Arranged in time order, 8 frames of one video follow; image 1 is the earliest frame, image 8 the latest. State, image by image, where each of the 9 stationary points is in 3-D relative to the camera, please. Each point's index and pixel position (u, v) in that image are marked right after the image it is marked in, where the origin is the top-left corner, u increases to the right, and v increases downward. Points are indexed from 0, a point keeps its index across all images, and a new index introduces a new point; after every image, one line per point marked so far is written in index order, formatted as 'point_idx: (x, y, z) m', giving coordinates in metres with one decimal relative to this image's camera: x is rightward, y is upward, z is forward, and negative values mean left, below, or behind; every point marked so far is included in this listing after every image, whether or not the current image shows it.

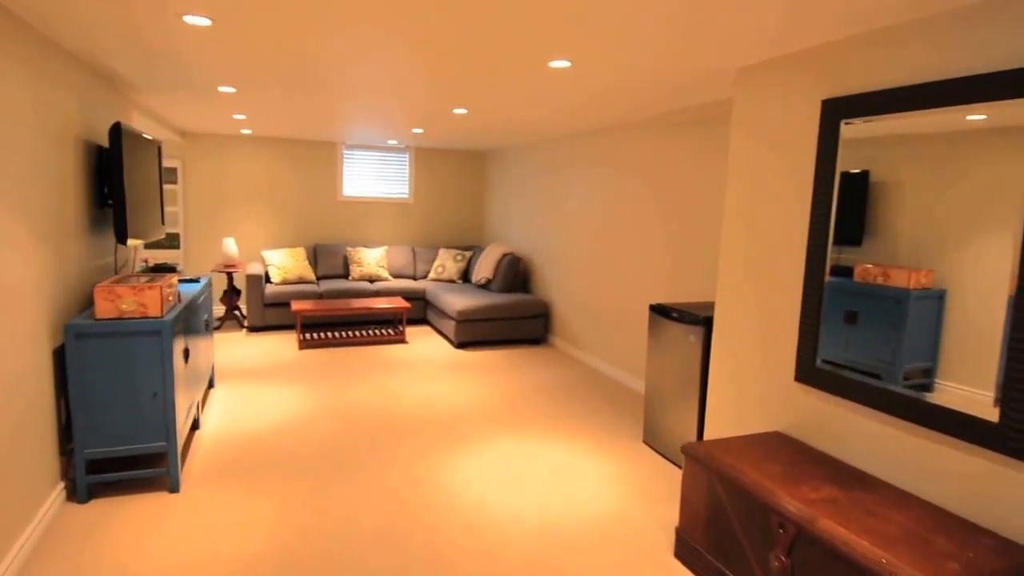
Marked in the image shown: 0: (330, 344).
0: (-1.6, -0.5, +5.3) m
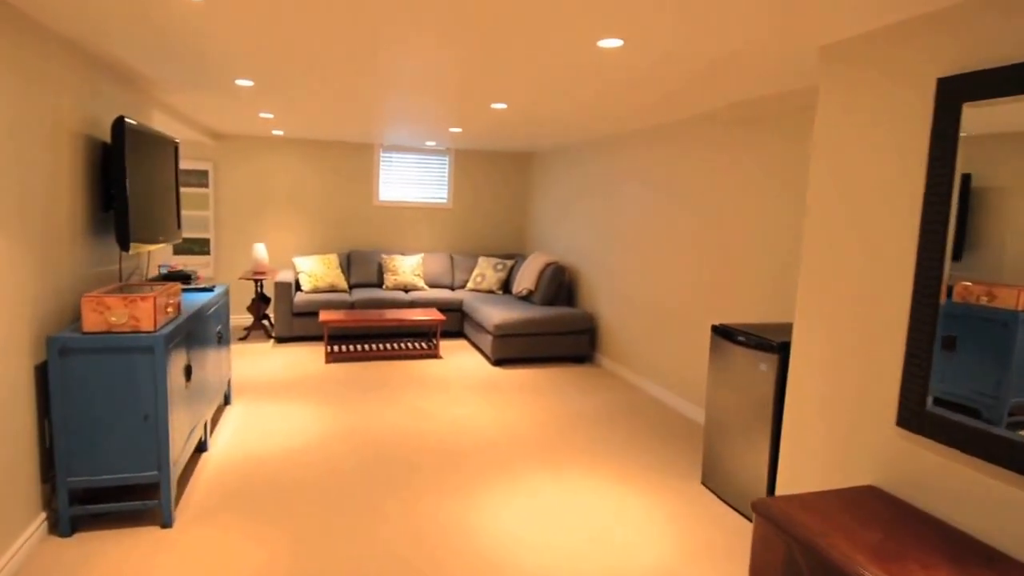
0: (-1.3, -0.6, +5.0) m
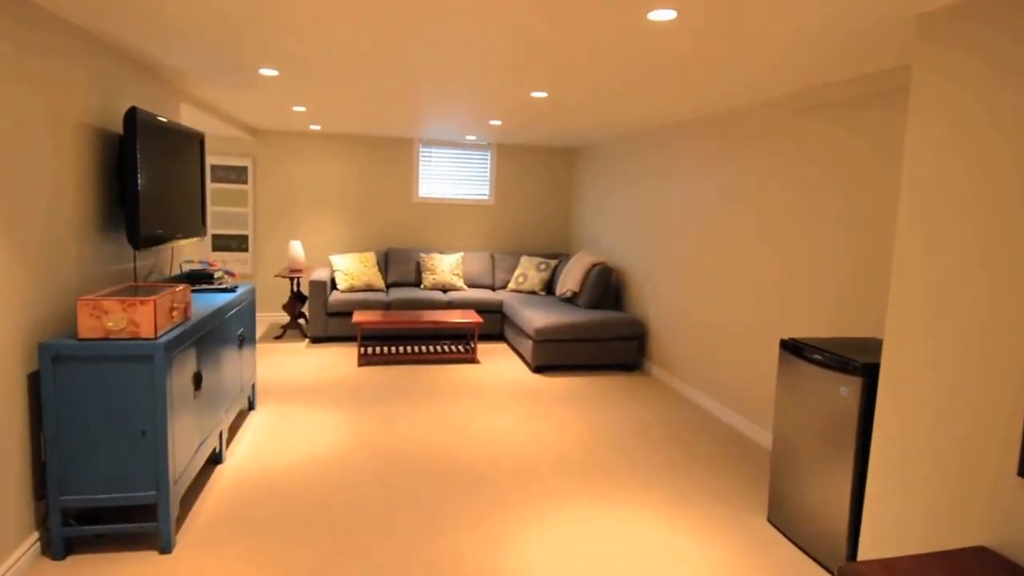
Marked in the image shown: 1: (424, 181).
0: (-1.0, -0.6, +4.8) m
1: (-0.9, +1.1, +6.2) m
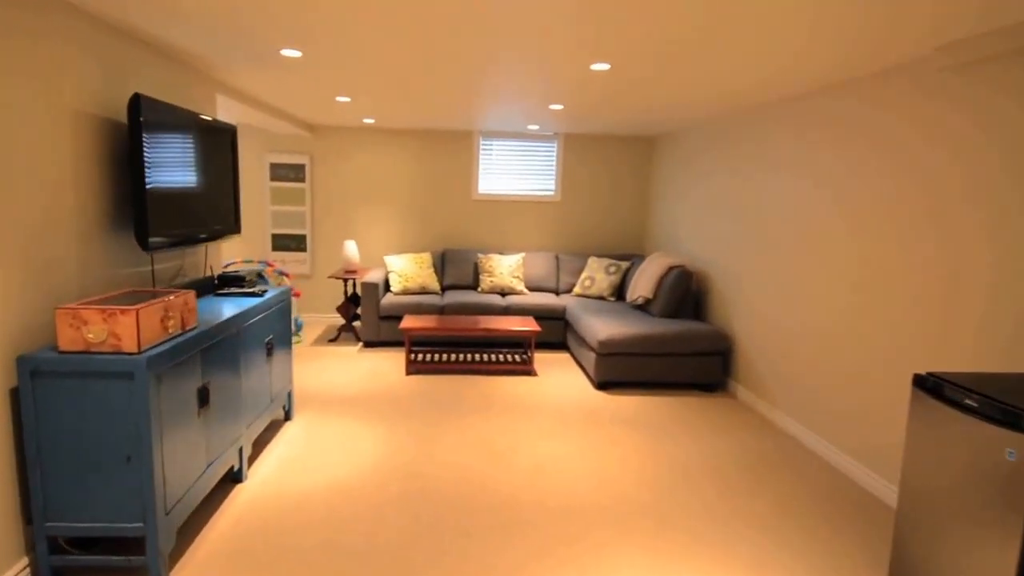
0: (-0.5, -0.6, +4.4) m
1: (-0.3, +1.1, +5.9) m
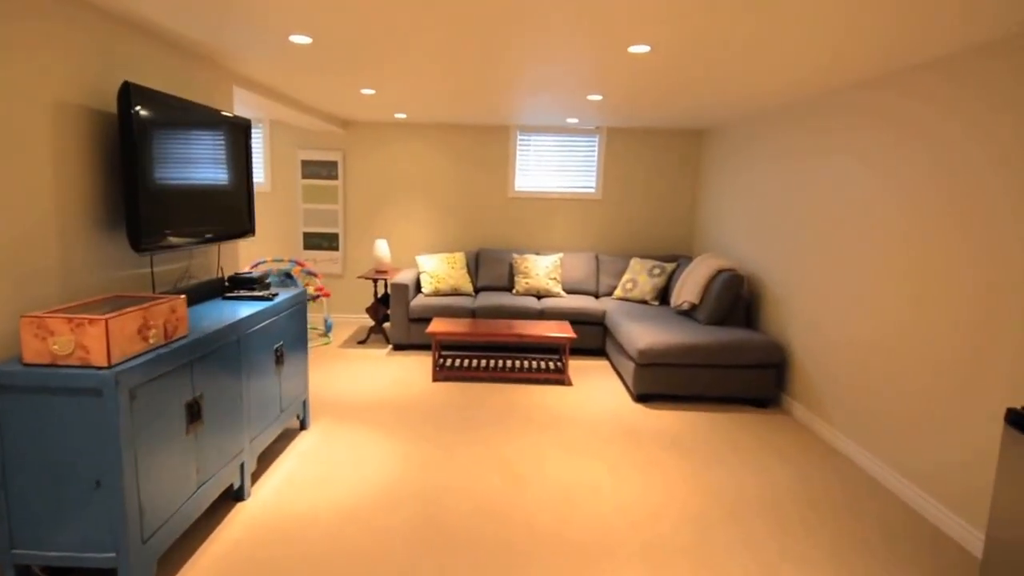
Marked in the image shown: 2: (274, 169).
0: (-0.3, -0.6, +4.2) m
1: (+0.1, +1.1, +5.6) m
2: (-2.2, +1.1, +5.5) m
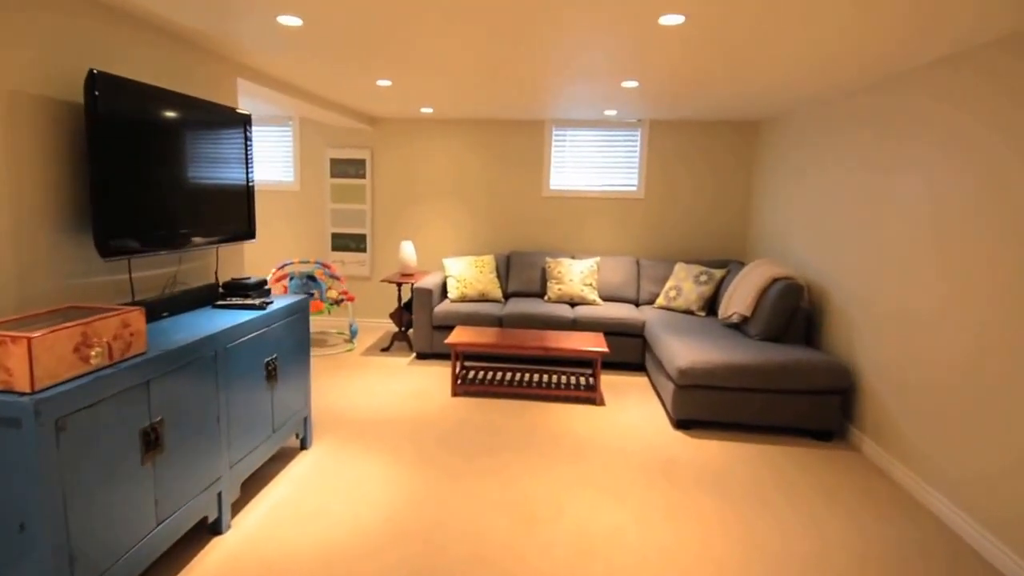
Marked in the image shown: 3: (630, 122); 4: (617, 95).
0: (-0.1, -0.7, +3.9) m
1: (+0.4, +1.0, +5.2) m
2: (-1.9, +1.1, +5.3) m
3: (+1.0, +1.4, +5.1) m
4: (+0.8, +1.4, +4.2) m
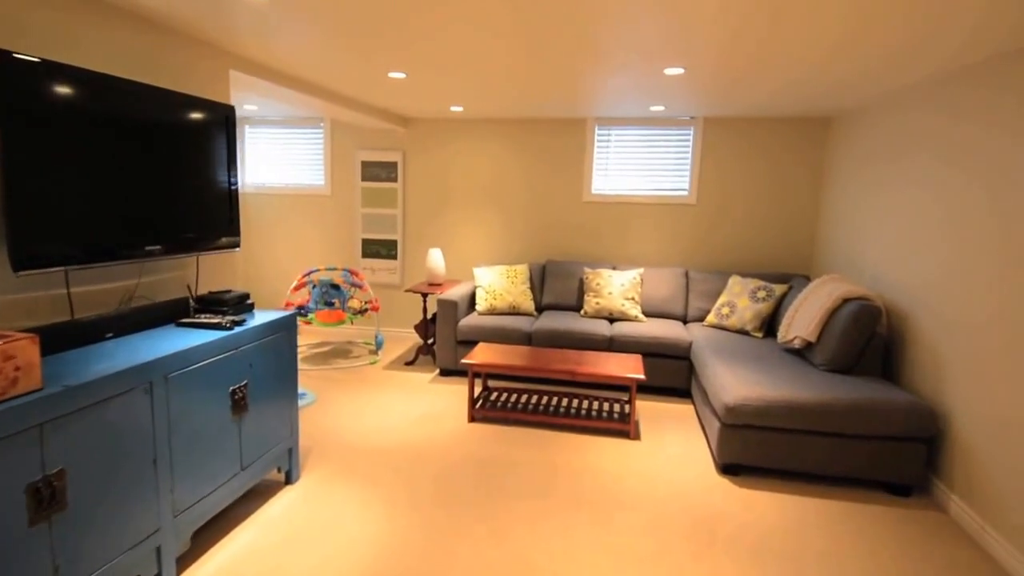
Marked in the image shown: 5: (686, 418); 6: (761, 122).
0: (0.0, -0.8, +3.5) m
1: (+0.7, +0.9, +4.8) m
2: (-1.5, +1.0, +5.1) m
3: (+1.3, +1.3, +4.6) m
4: (+1.0, +1.2, +3.7) m
5: (+1.1, -0.8, +3.6) m
6: (+1.9, +1.2, +4.5) m
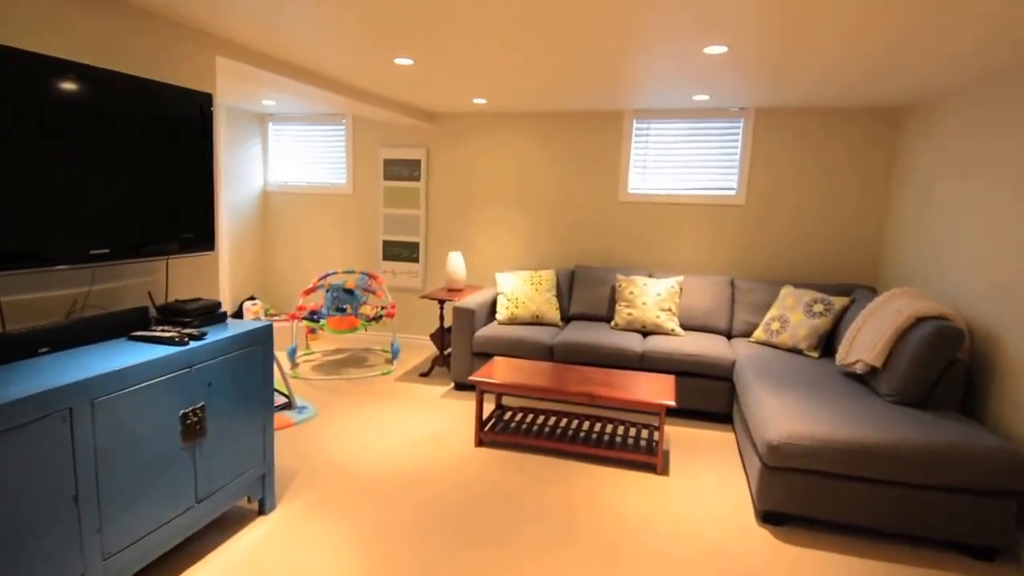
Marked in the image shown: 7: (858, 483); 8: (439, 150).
0: (+0.1, -0.8, +3.1) m
1: (+0.9, +0.9, +4.4) m
2: (-1.3, +1.0, +4.9) m
3: (+1.5, +1.2, +4.1) m
4: (+1.1, +1.2, +3.2) m
5: (+1.2, -0.9, +3.2) m
6: (+2.1, +1.2, +3.9) m
7: (+1.4, -0.8, +2.4) m
8: (-0.6, +1.1, +4.7) m
